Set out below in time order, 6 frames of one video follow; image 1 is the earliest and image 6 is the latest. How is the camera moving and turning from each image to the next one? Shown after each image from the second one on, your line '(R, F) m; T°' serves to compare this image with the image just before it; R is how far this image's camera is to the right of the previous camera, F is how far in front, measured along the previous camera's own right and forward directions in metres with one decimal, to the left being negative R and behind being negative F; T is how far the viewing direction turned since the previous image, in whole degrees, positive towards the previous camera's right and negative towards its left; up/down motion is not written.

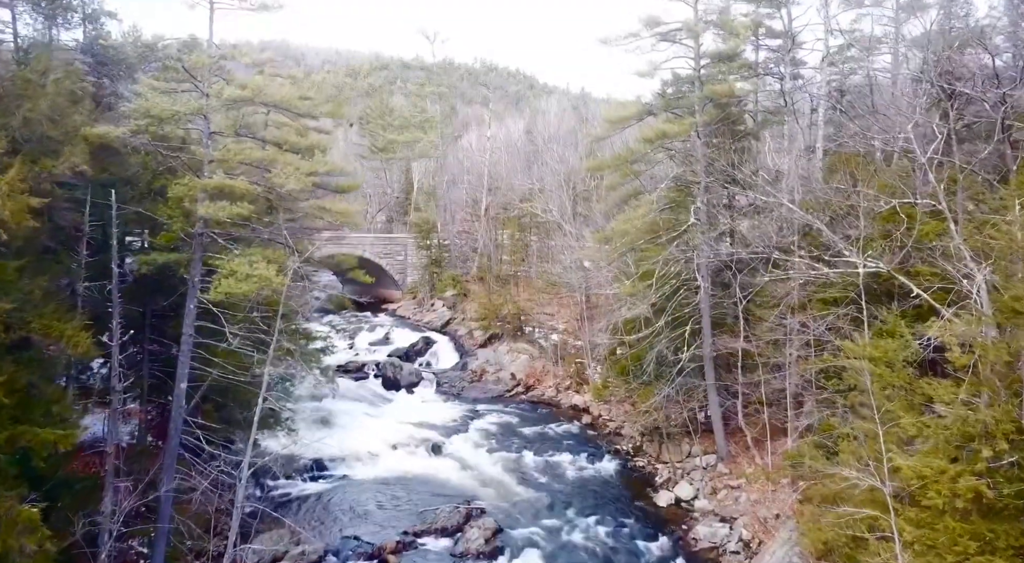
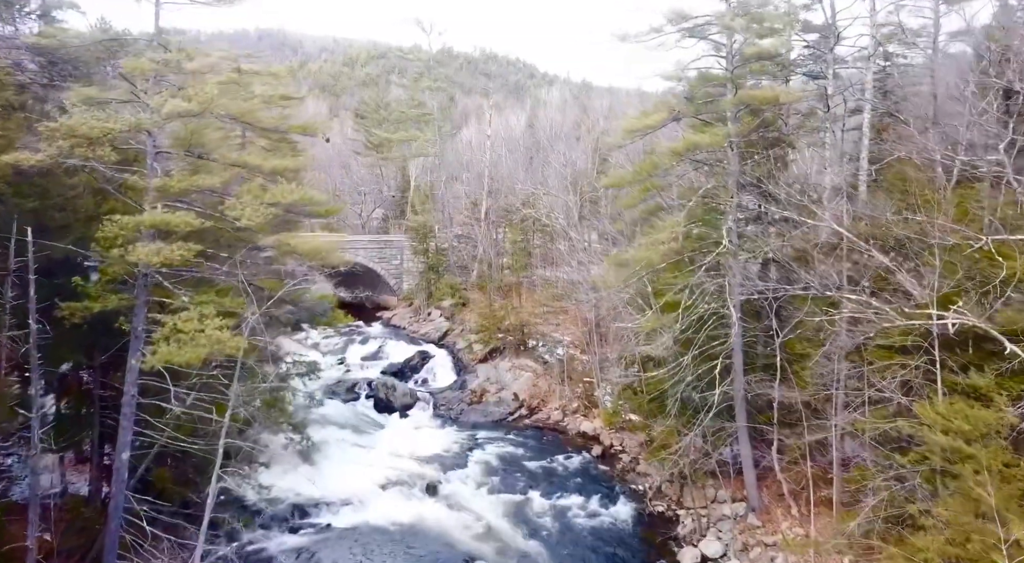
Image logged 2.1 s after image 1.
(-0.1, +1.8) m; 0°
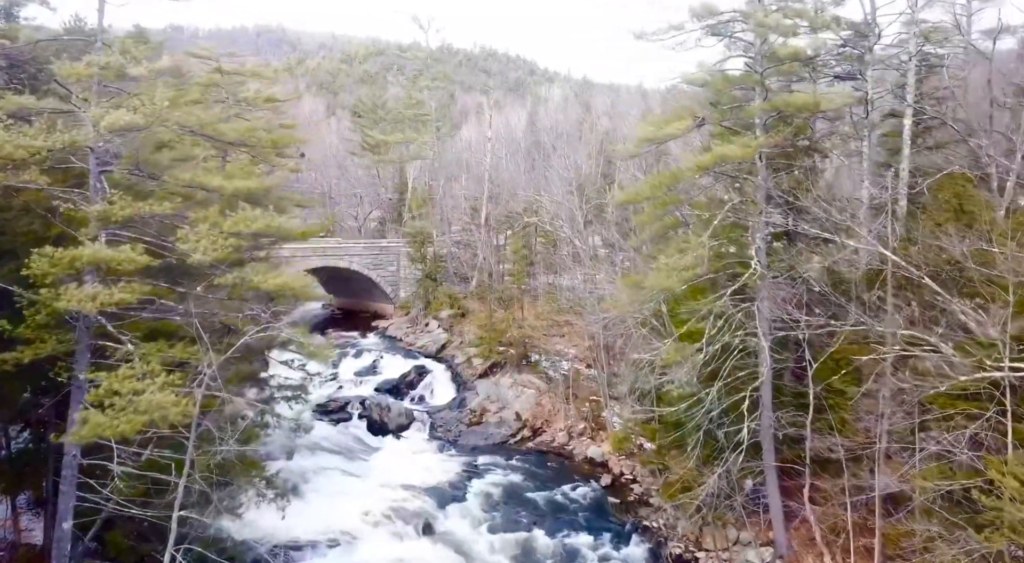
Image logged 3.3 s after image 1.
(-0.1, +1.3) m; 0°
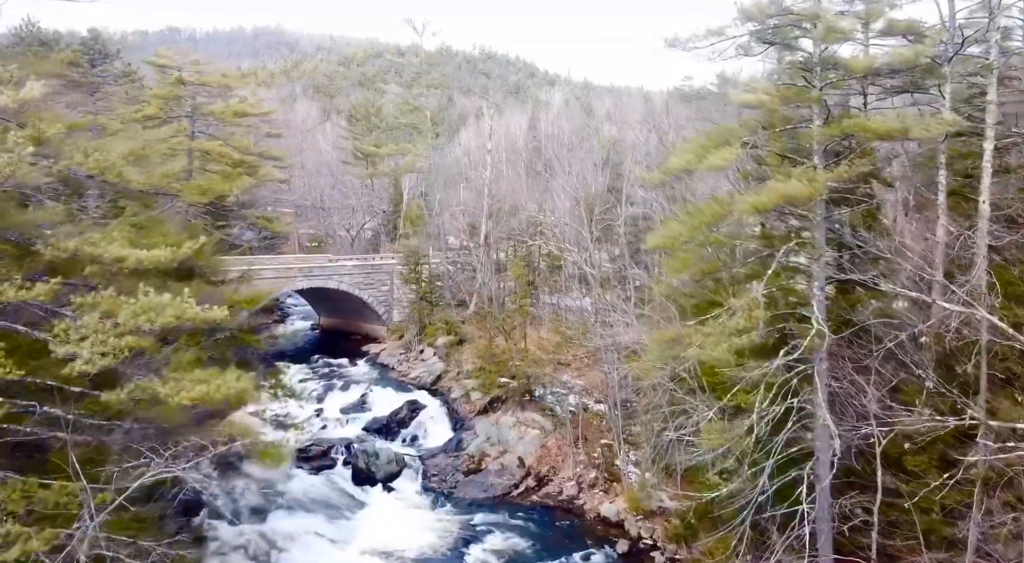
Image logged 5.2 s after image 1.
(-0.1, +2.1) m; 0°
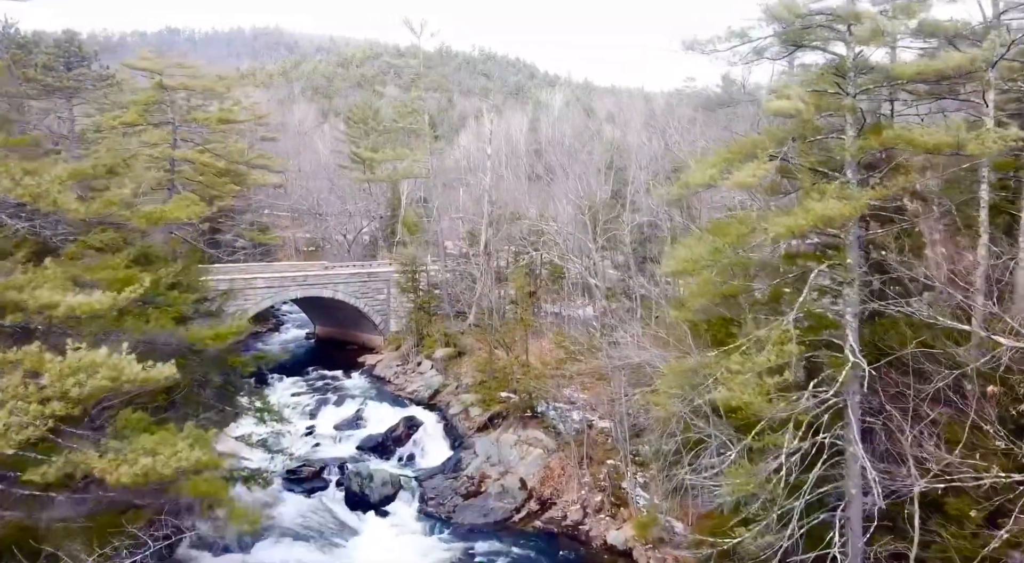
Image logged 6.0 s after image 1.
(0.0, +0.9) m; 0°
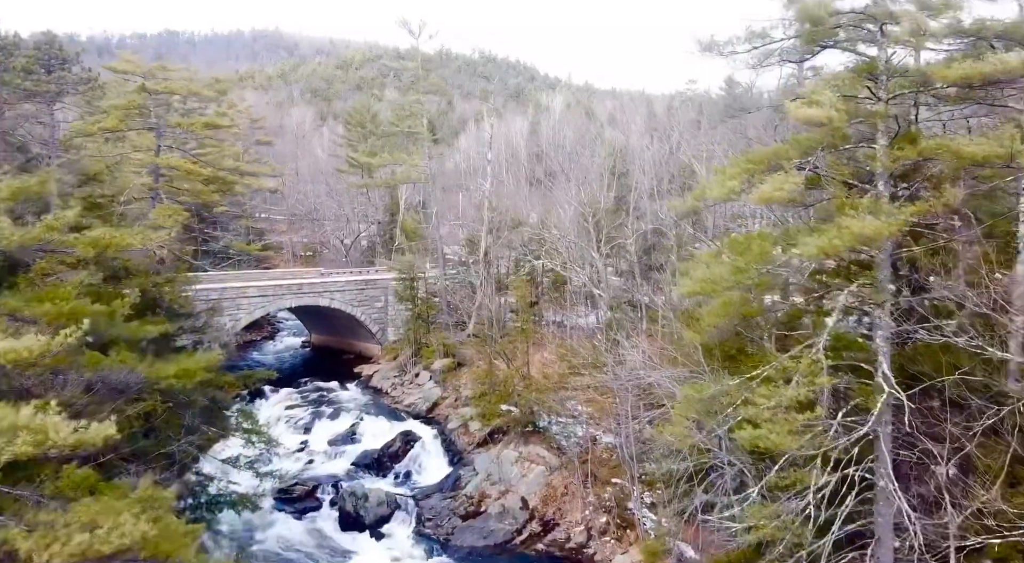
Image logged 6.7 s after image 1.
(0.0, +0.7) m; 0°
